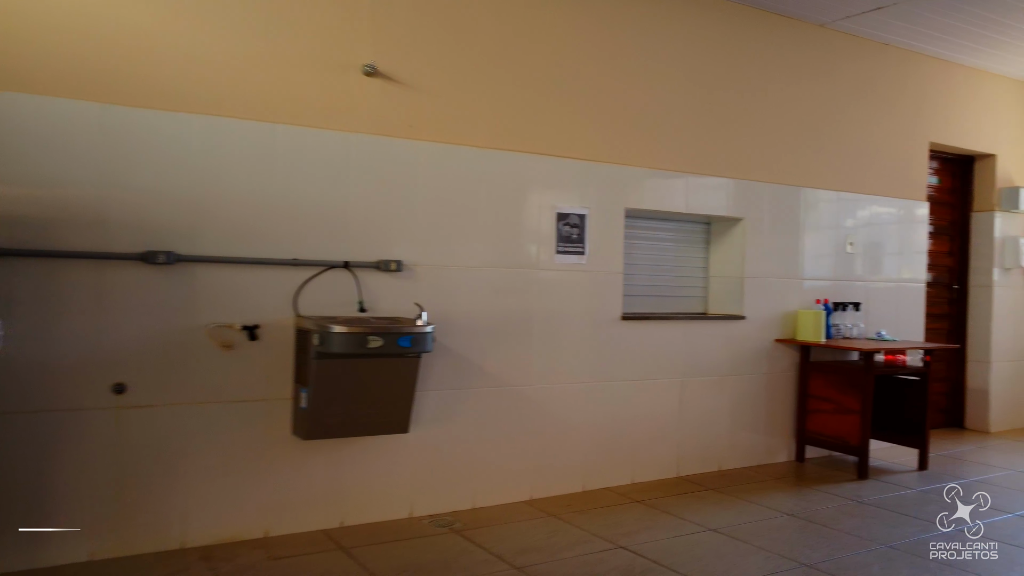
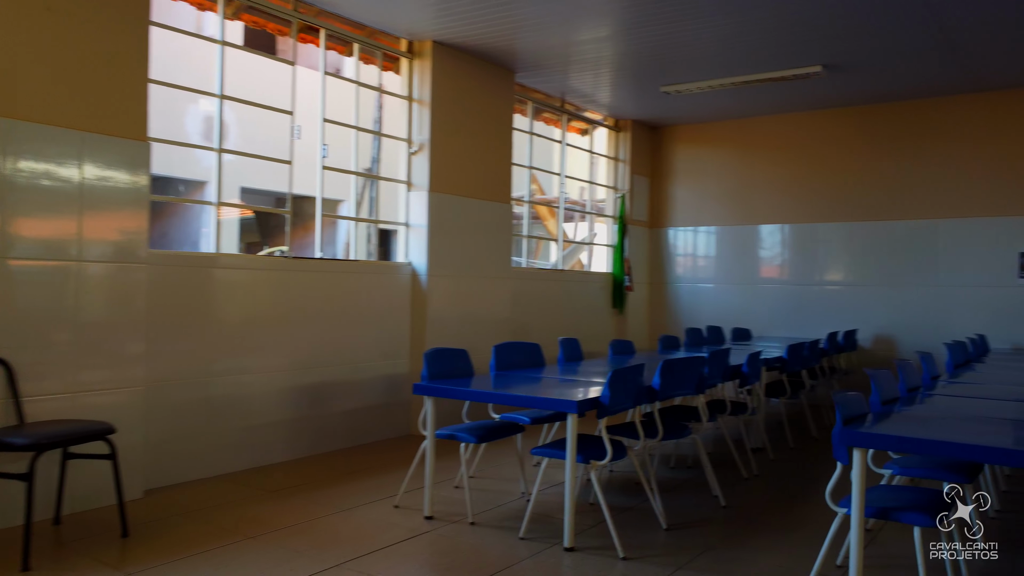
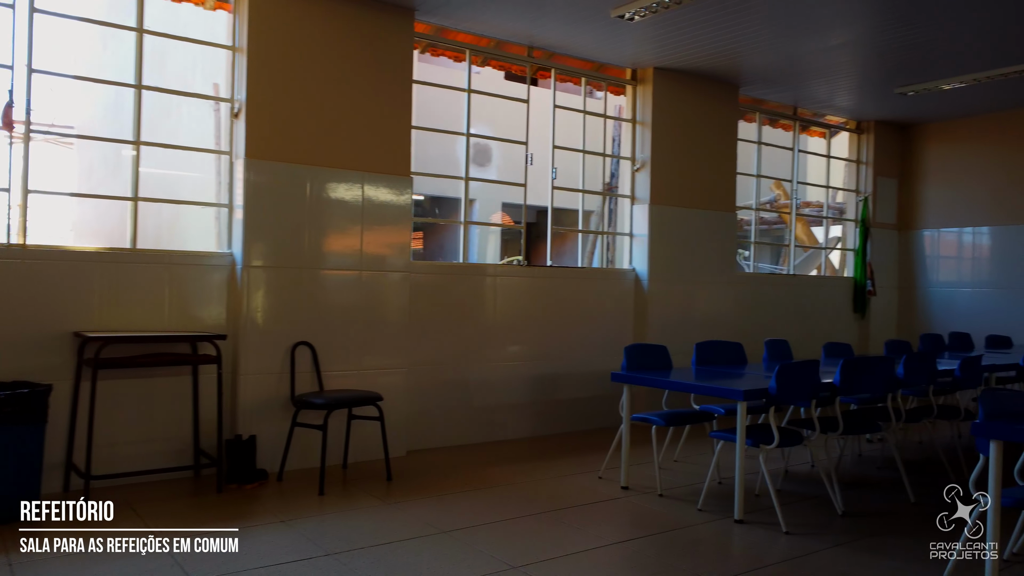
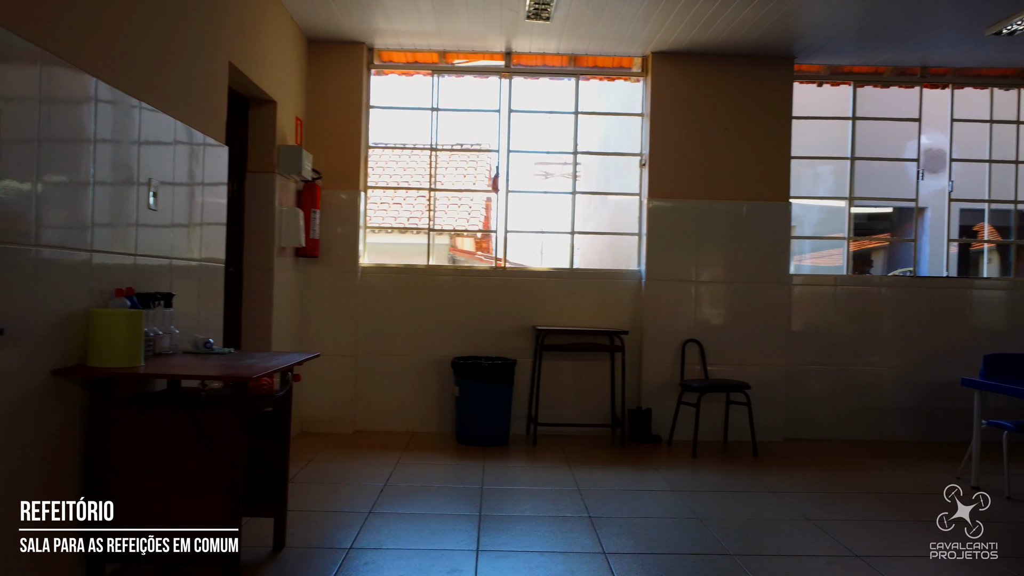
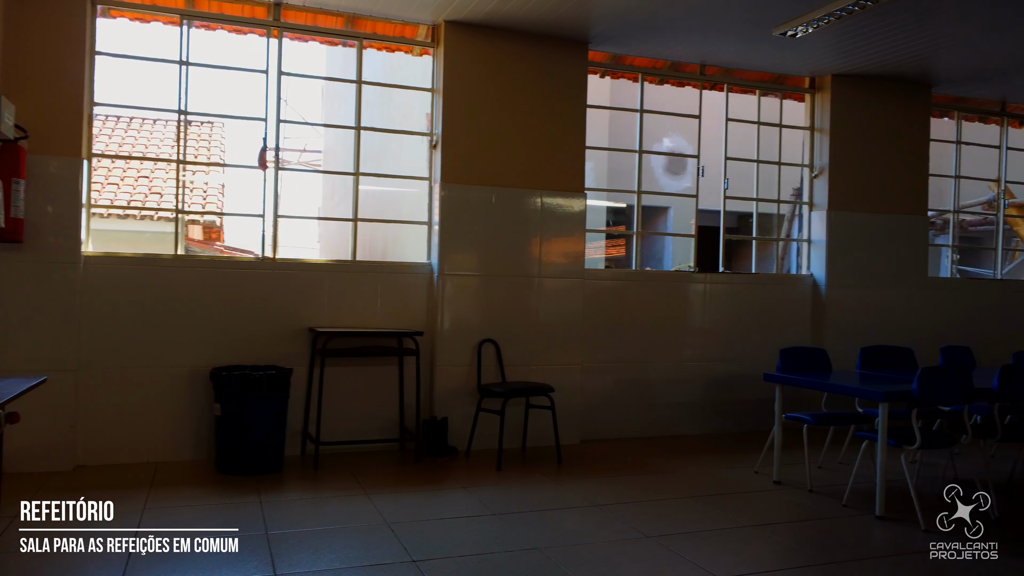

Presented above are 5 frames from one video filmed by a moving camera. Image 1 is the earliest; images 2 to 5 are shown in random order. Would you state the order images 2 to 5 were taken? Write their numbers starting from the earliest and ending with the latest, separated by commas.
4, 5, 3, 2
